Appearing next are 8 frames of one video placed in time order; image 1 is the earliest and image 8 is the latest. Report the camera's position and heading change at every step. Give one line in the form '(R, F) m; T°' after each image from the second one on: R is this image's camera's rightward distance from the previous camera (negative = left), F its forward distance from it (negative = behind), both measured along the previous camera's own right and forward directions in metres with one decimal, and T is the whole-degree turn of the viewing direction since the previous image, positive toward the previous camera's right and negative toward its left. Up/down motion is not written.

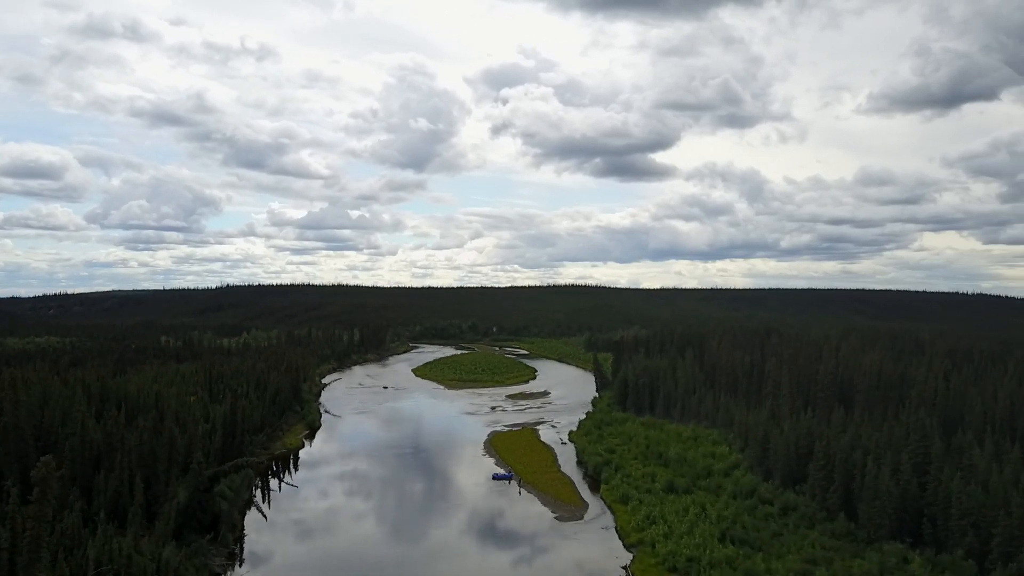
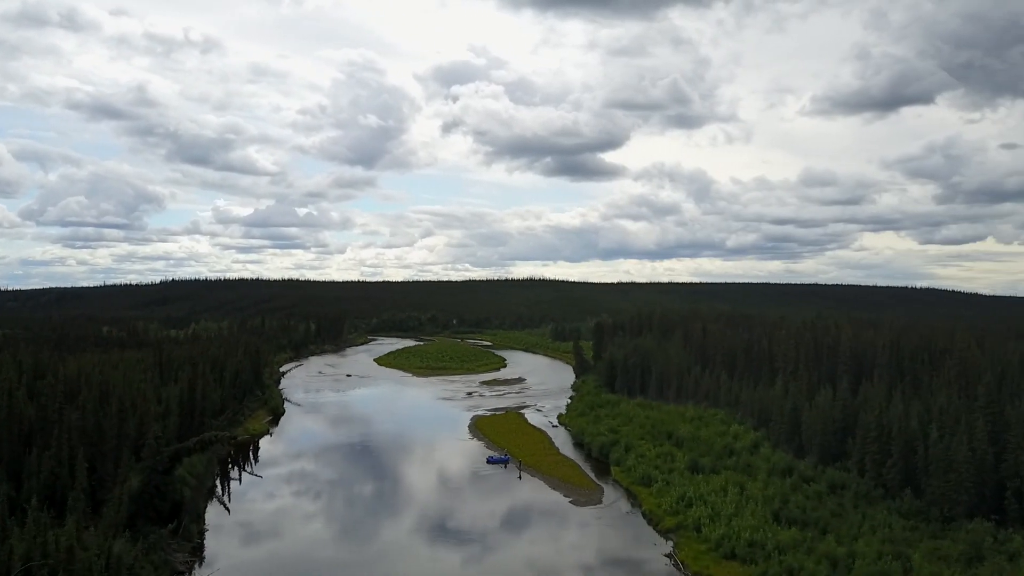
(-0.8, +1.7) m; +3°
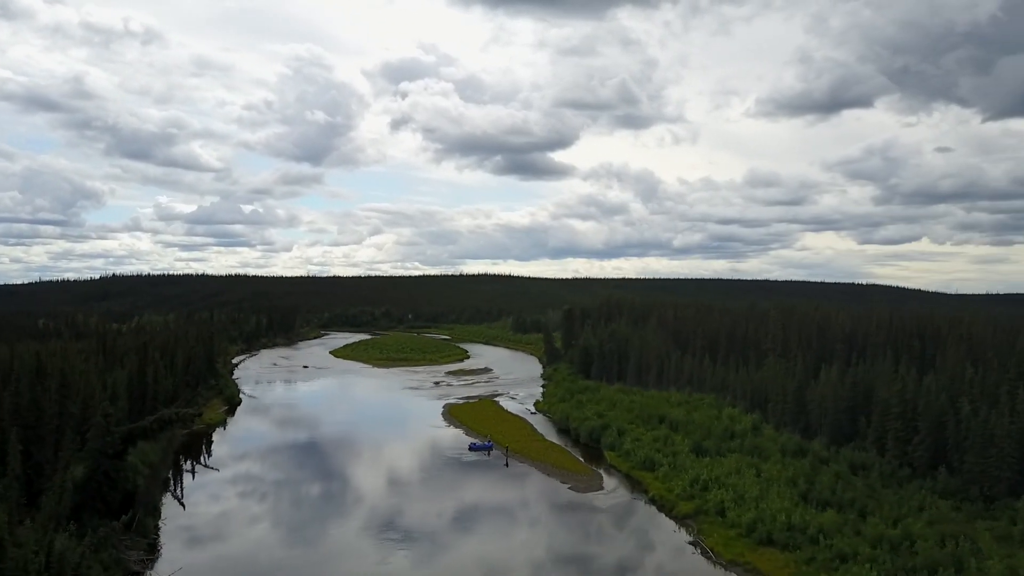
(-0.5, +1.0) m; +3°
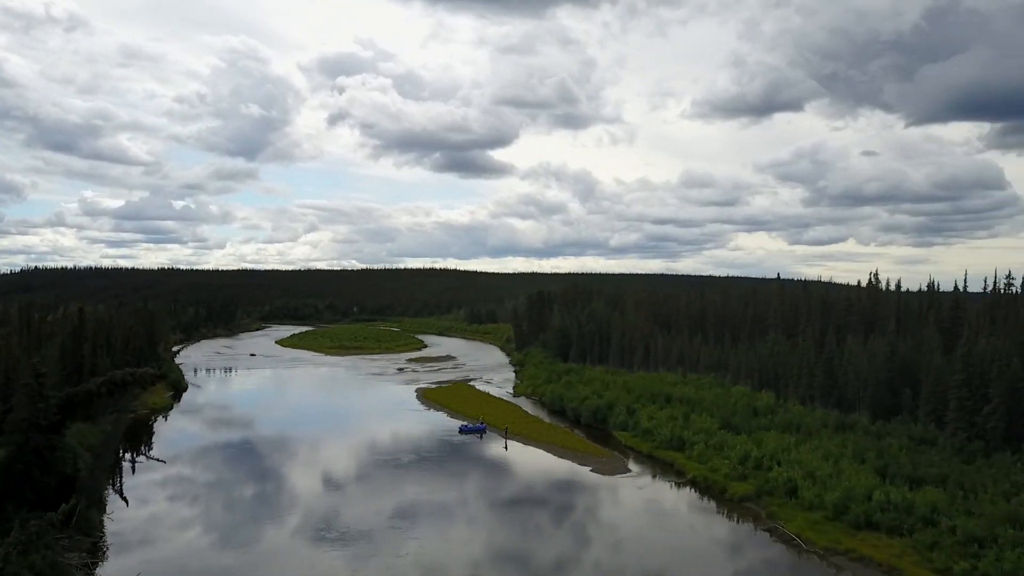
(-0.8, +1.5) m; +4°
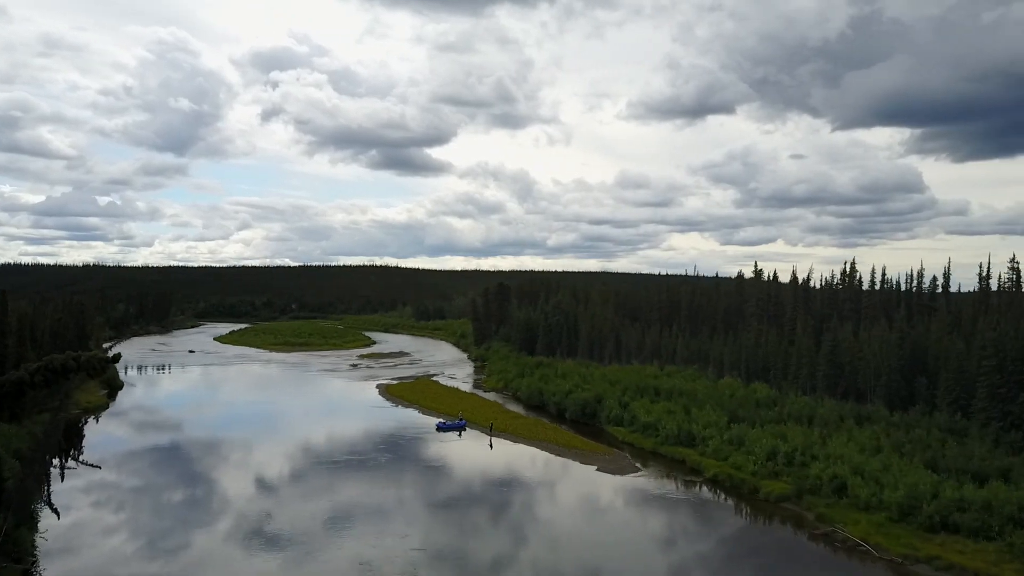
(-0.6, +1.0) m; +4°
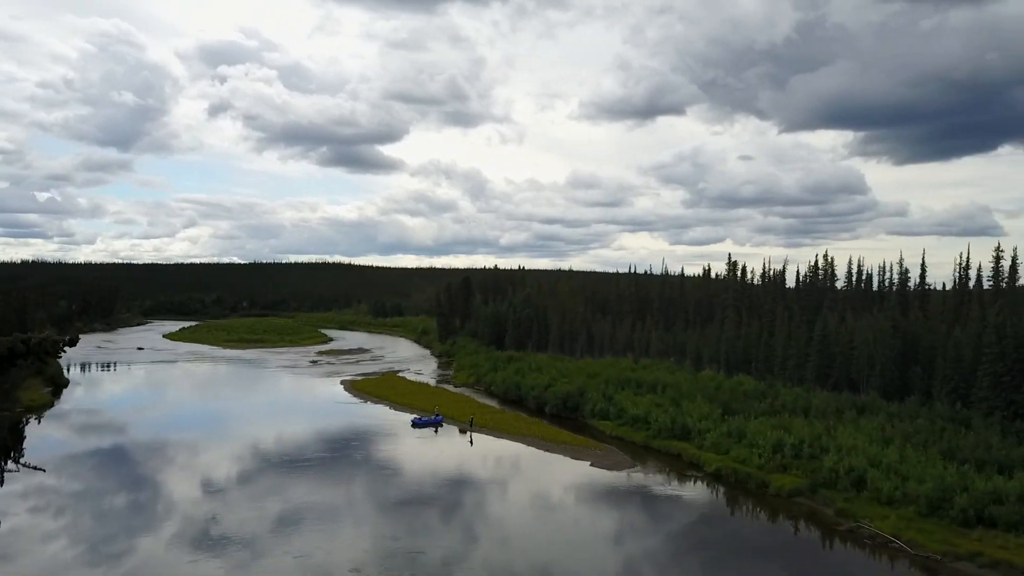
(-0.3, +0.5) m; +3°
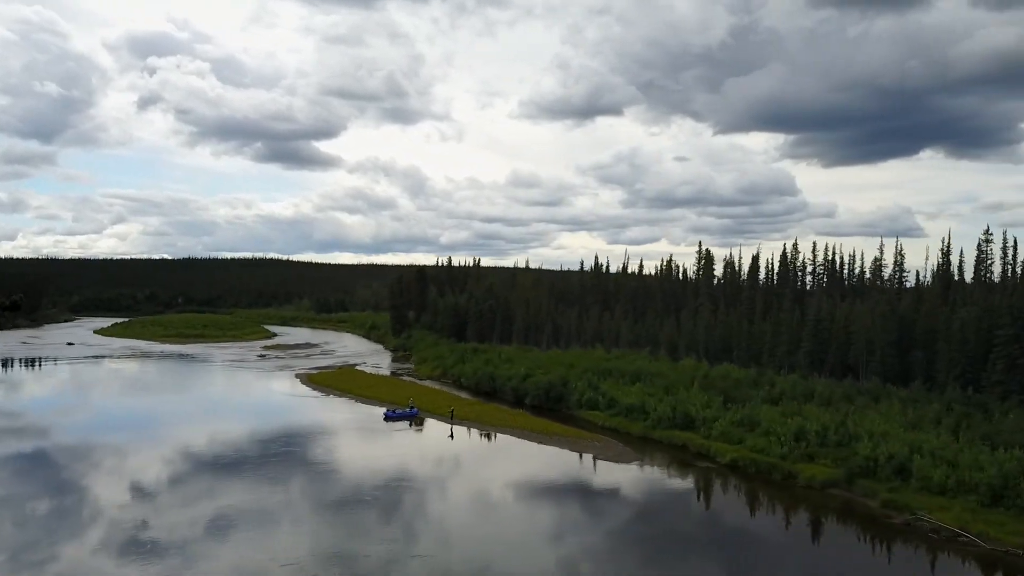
(-0.5, +0.7) m; +4°
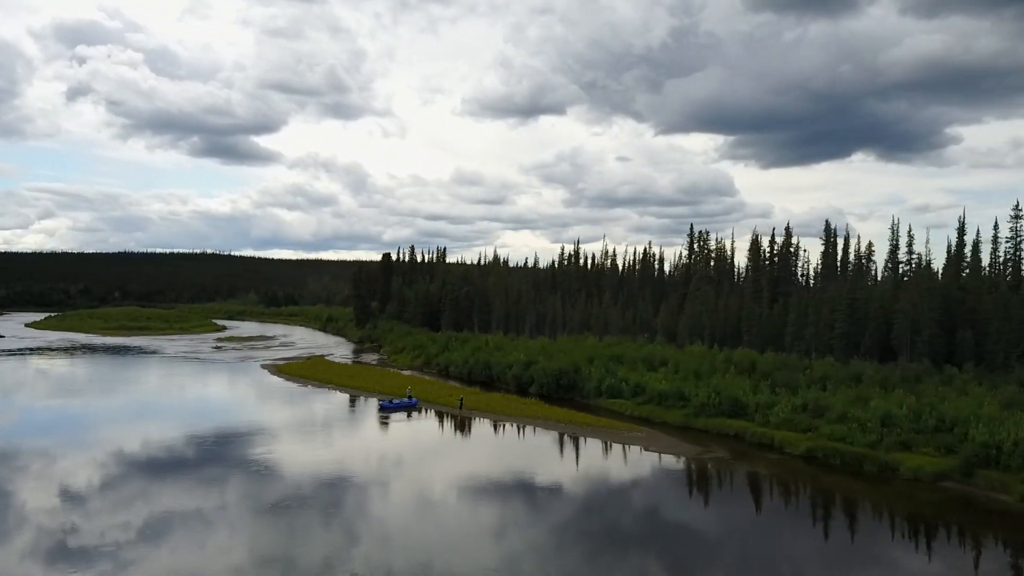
(-0.7, +1.0) m; +4°
